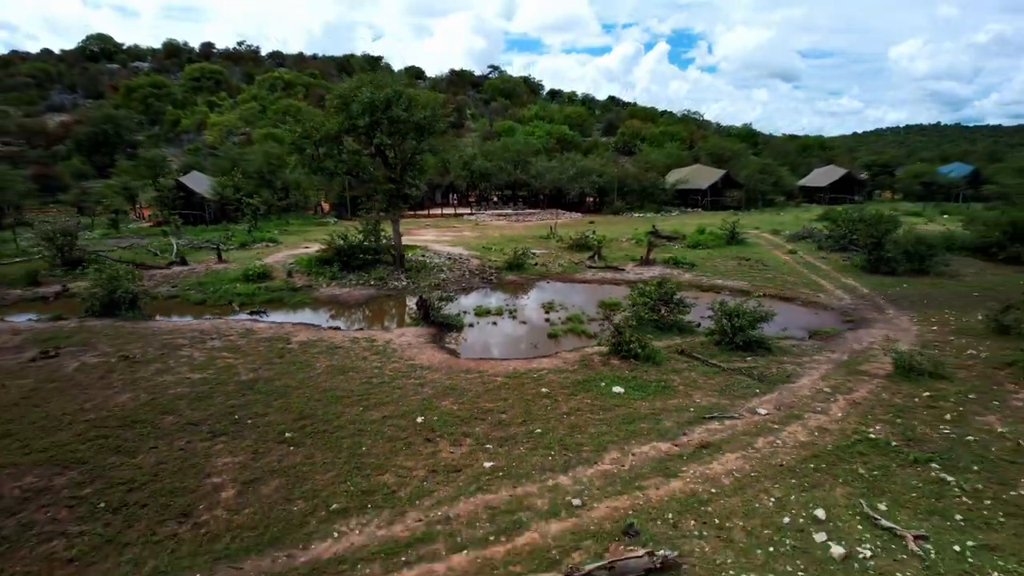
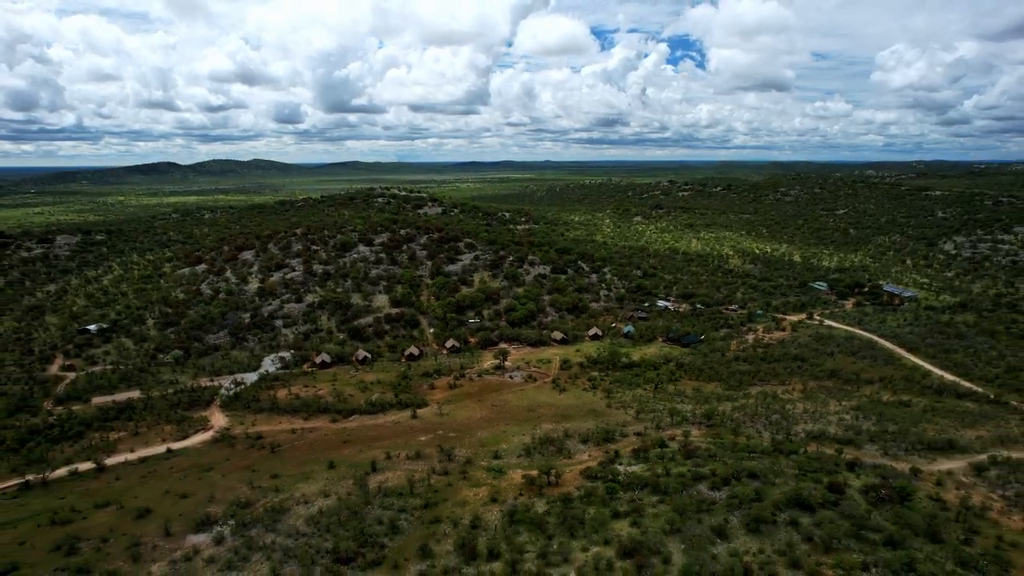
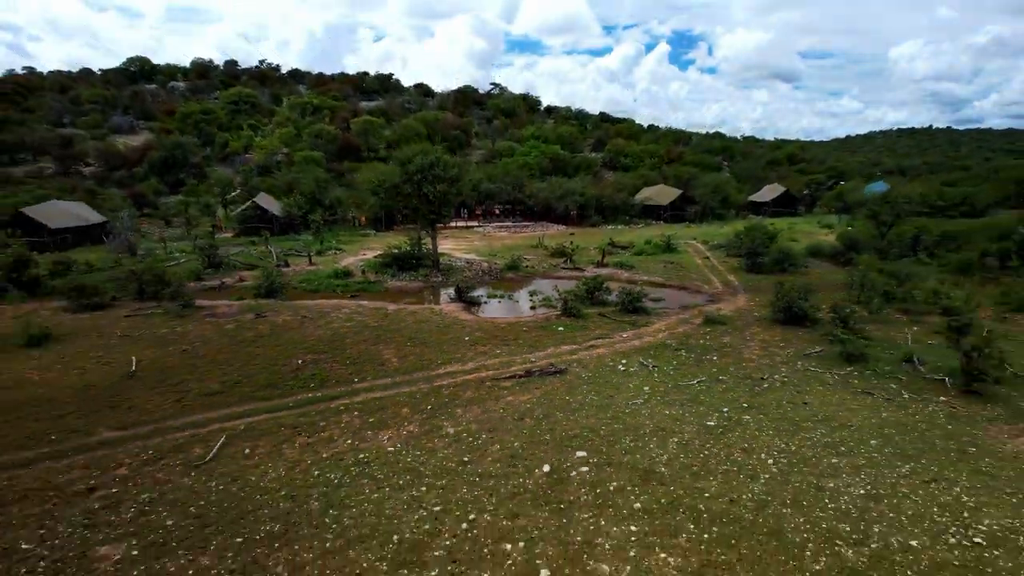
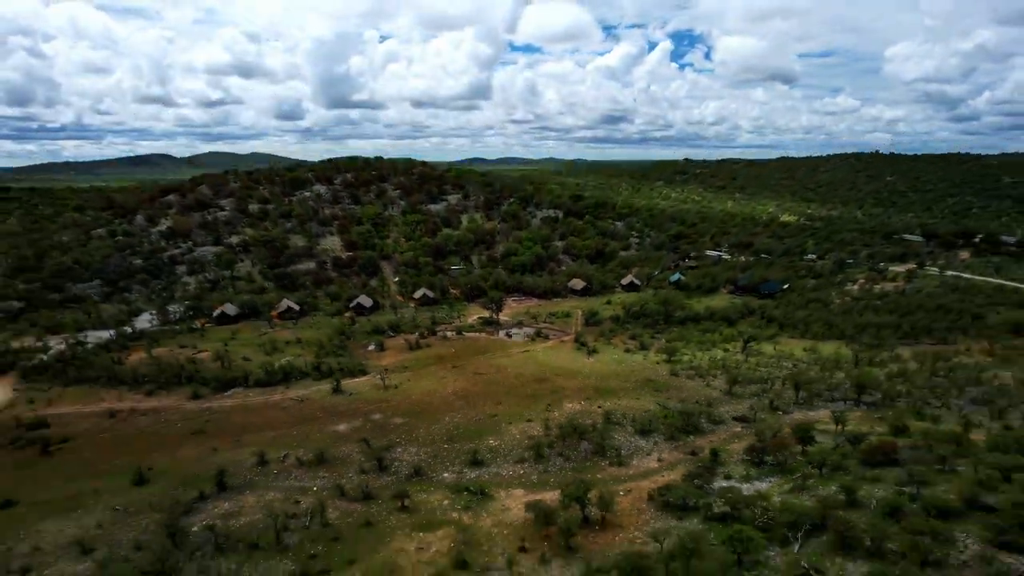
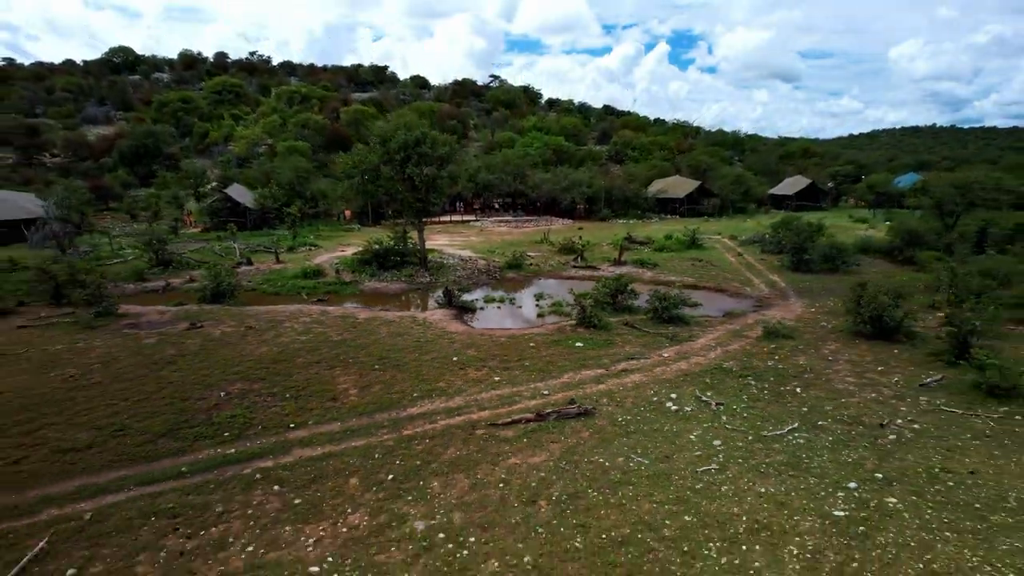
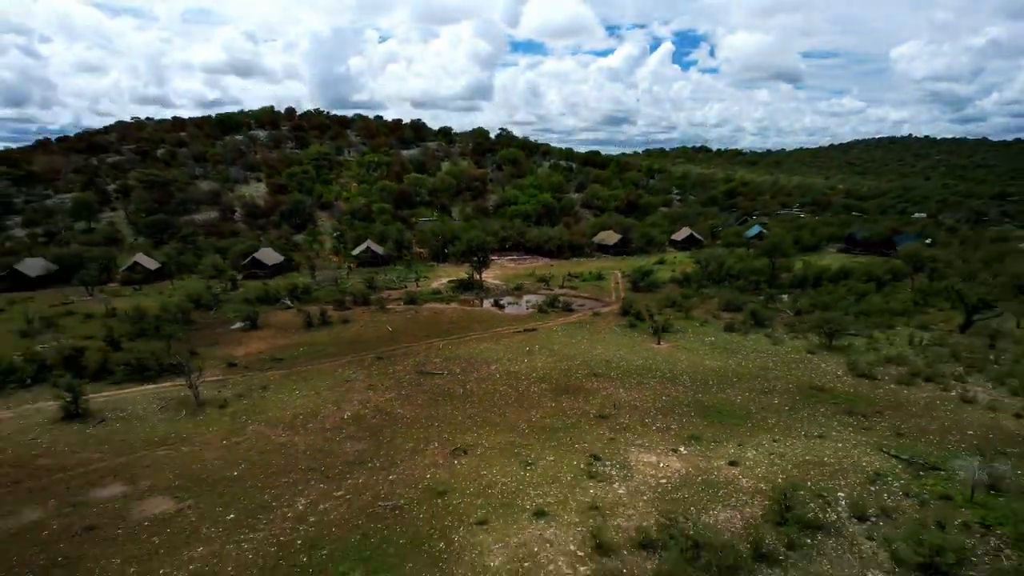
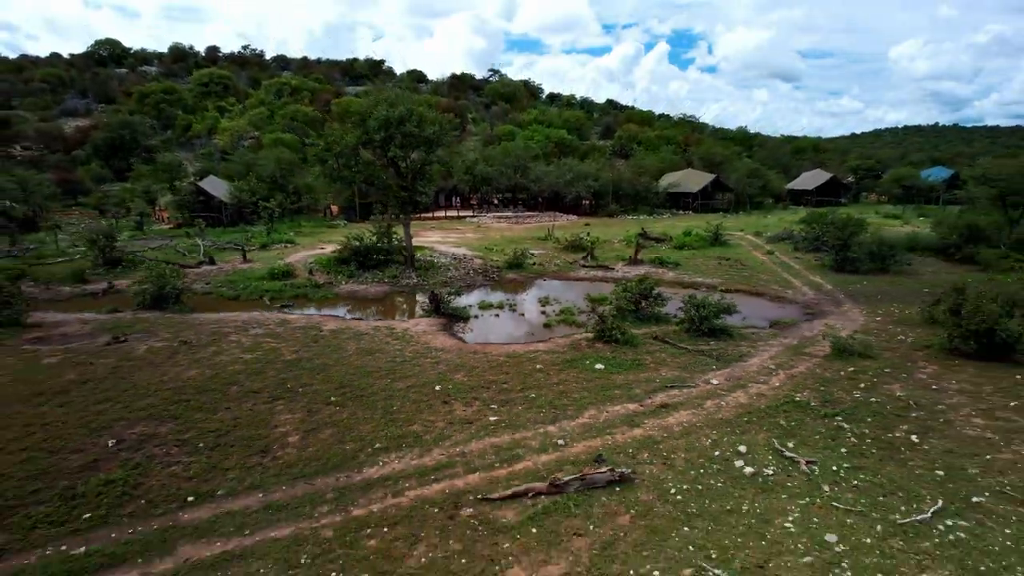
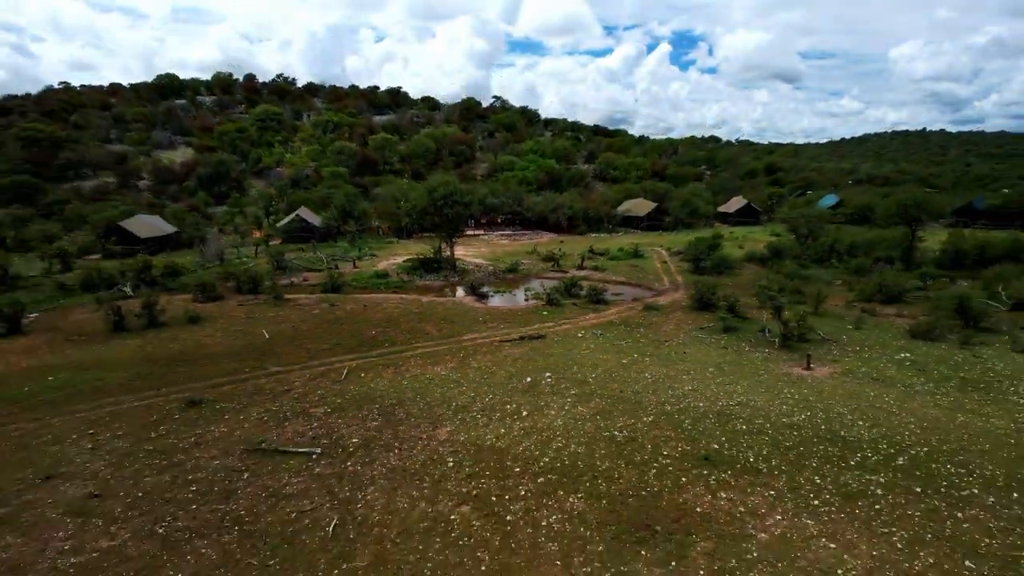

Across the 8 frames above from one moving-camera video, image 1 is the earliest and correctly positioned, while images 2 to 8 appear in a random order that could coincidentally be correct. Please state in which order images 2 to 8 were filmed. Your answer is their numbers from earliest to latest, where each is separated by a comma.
7, 5, 3, 8, 6, 4, 2
